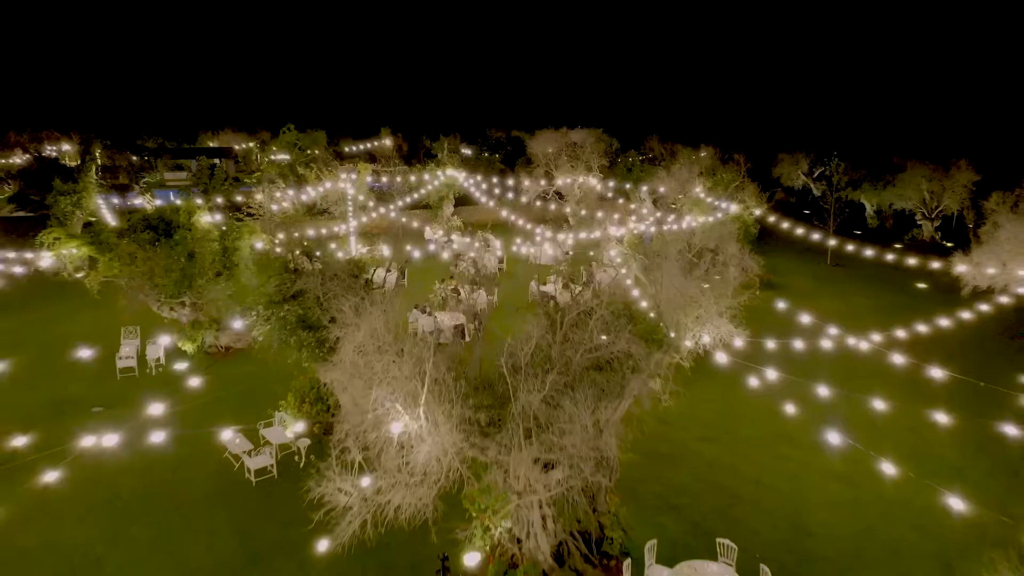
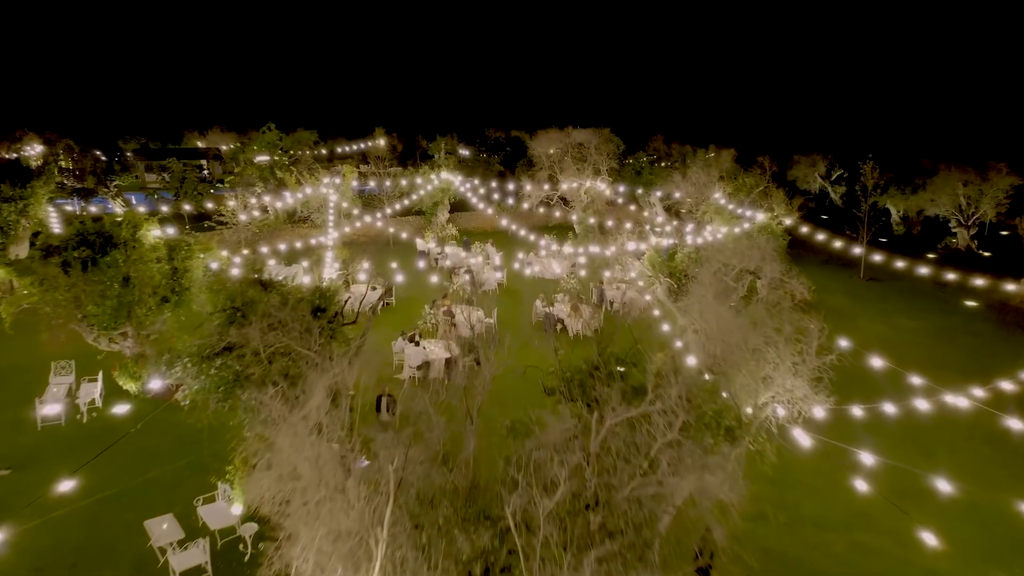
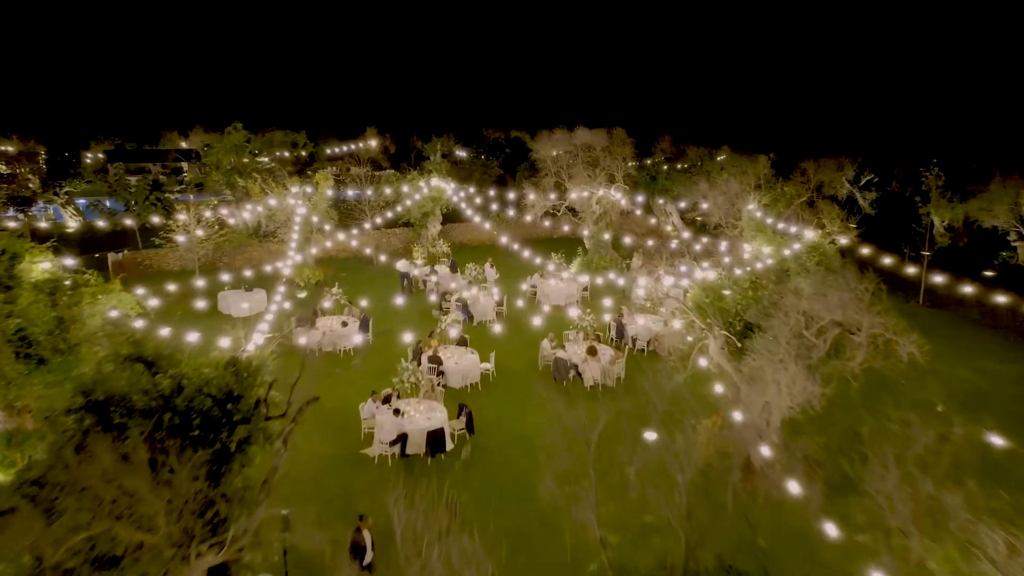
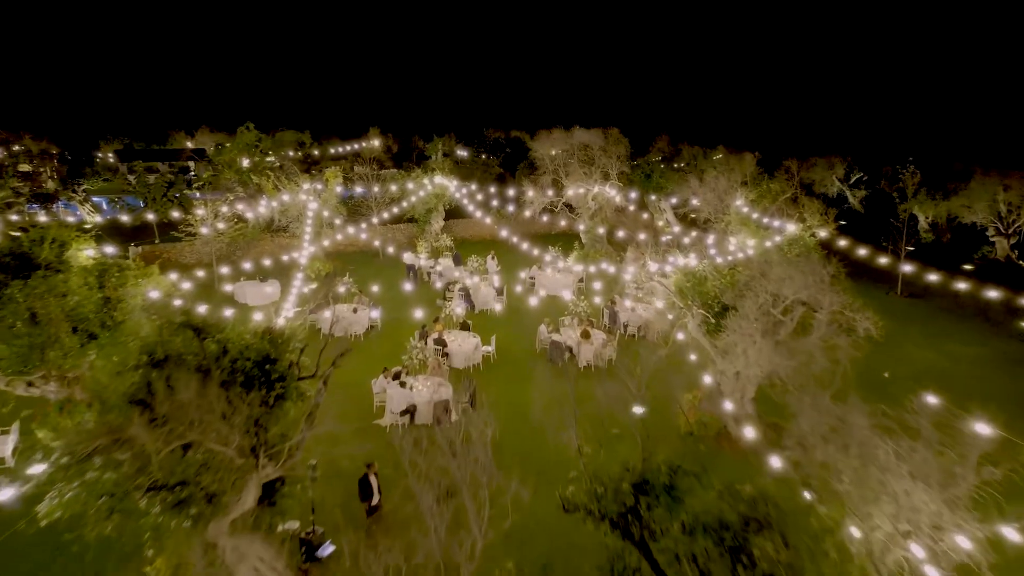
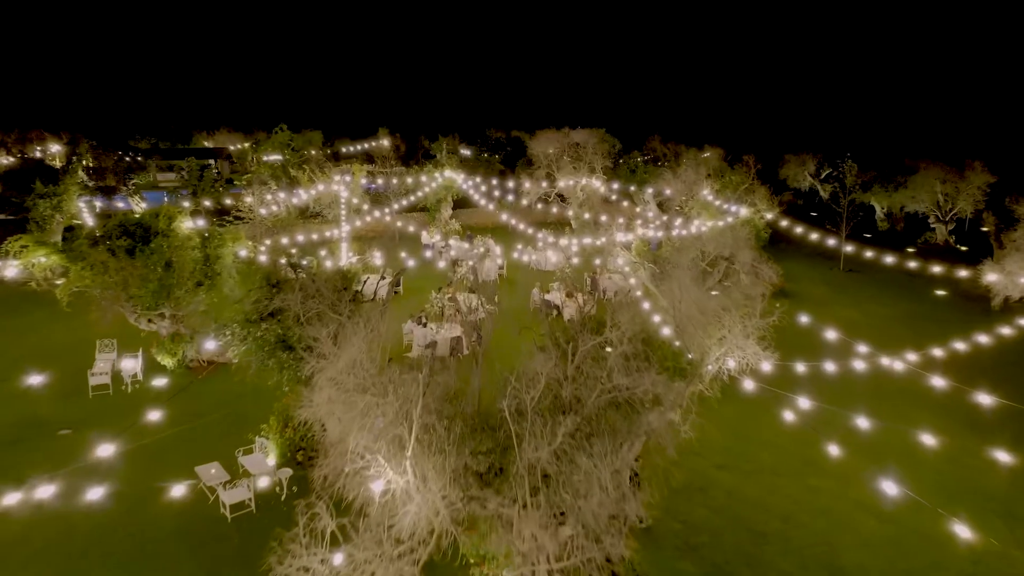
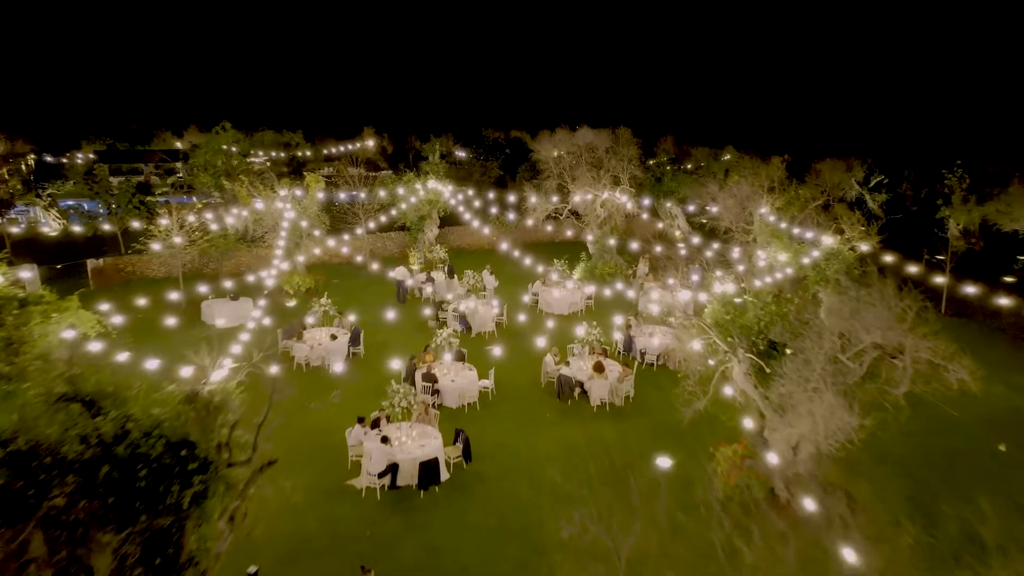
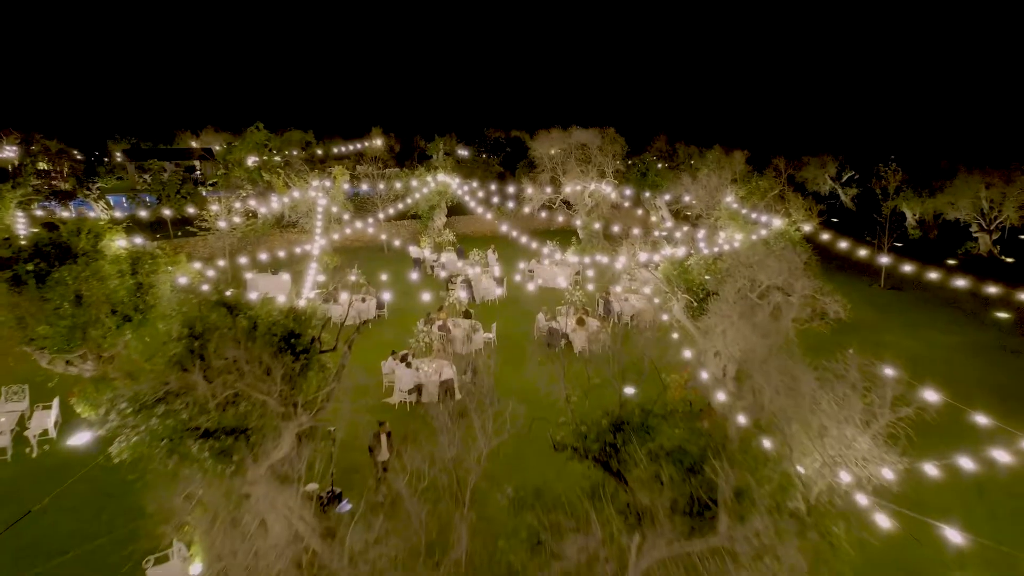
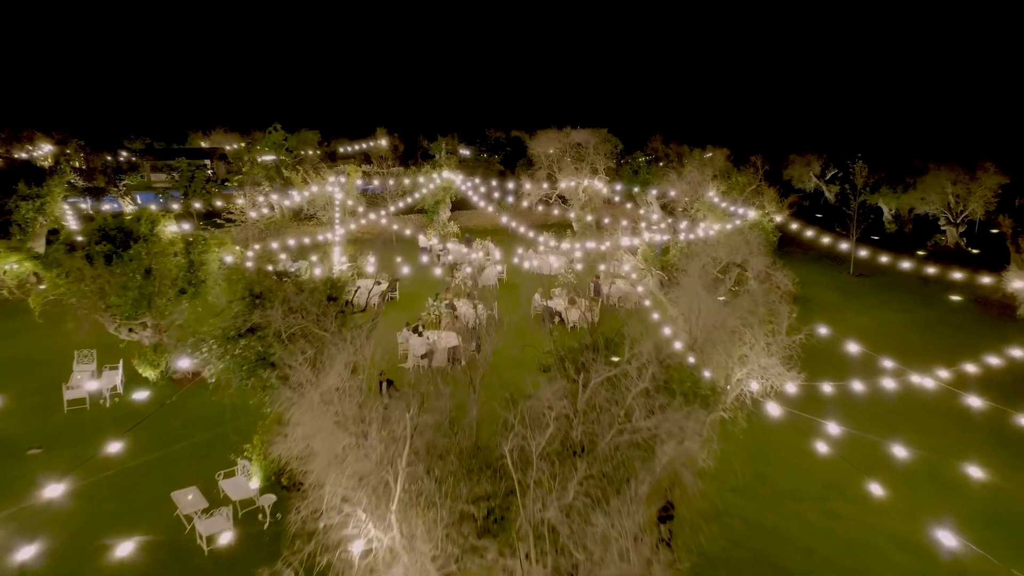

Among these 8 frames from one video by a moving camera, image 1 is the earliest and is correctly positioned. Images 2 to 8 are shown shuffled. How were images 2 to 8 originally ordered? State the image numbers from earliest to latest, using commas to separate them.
5, 8, 2, 7, 4, 3, 6
